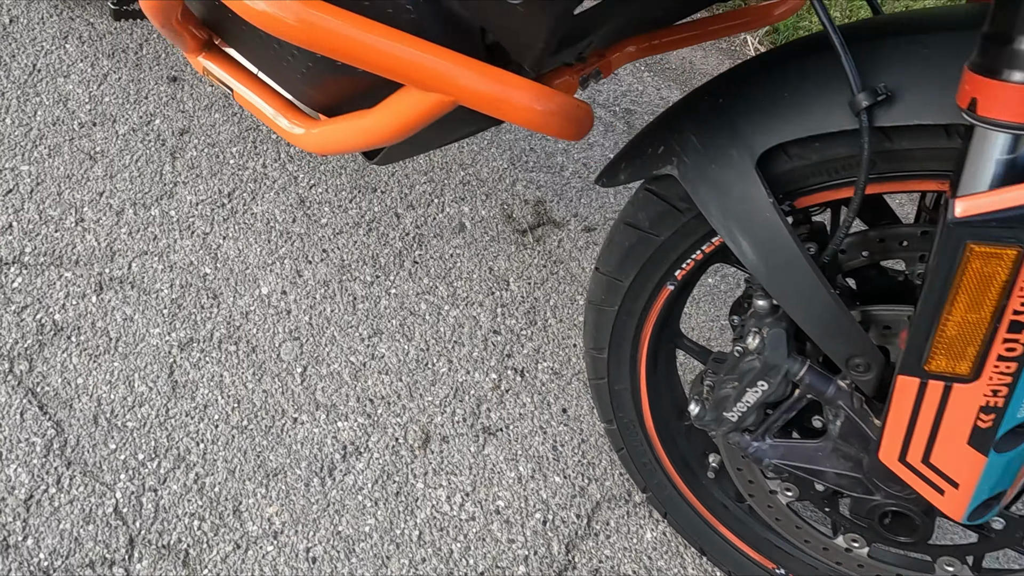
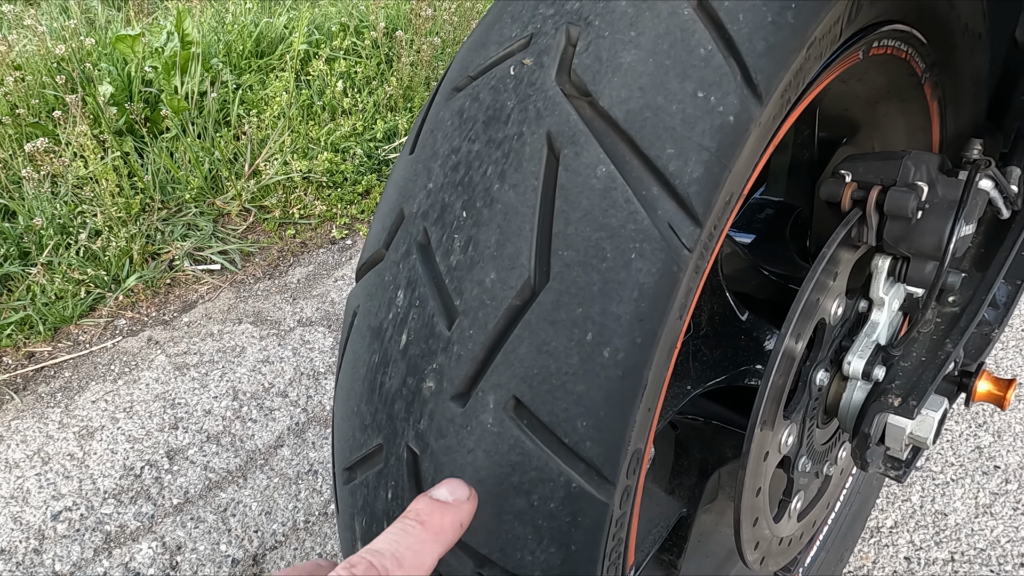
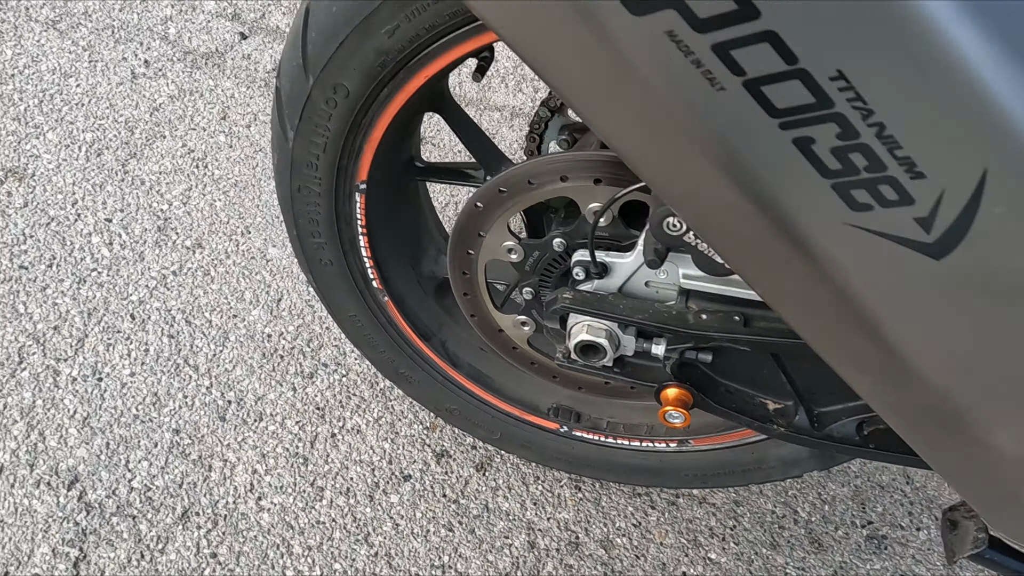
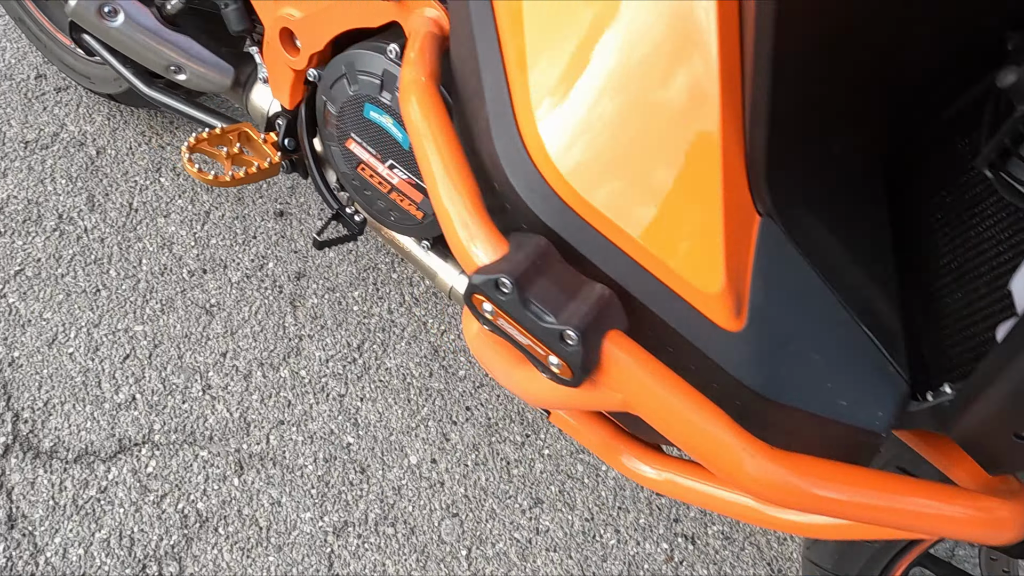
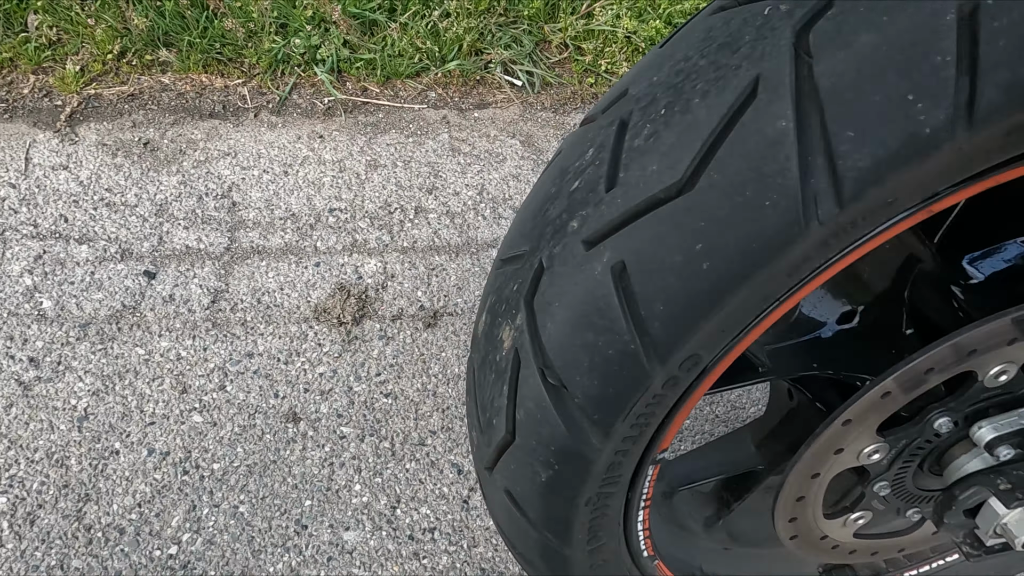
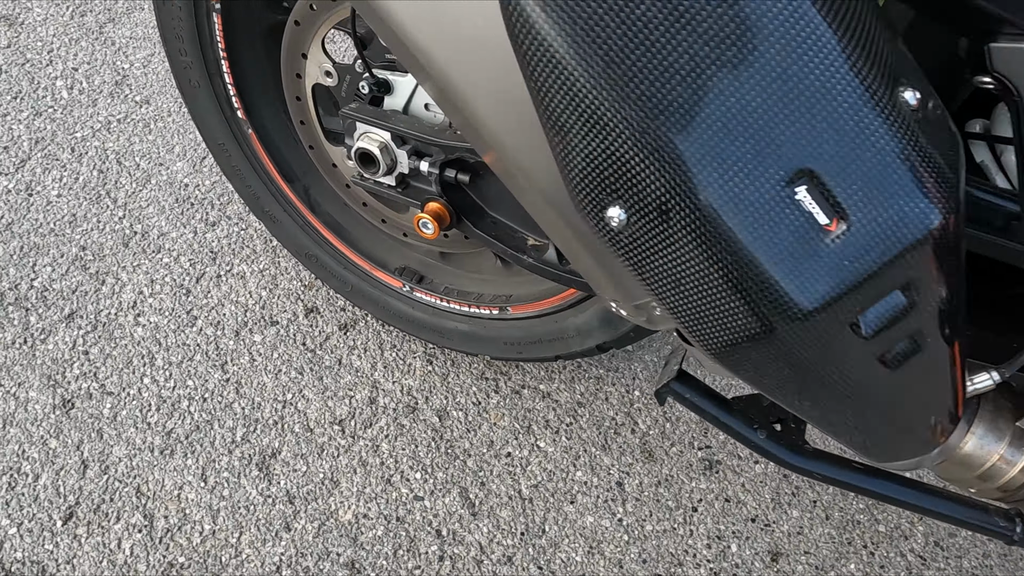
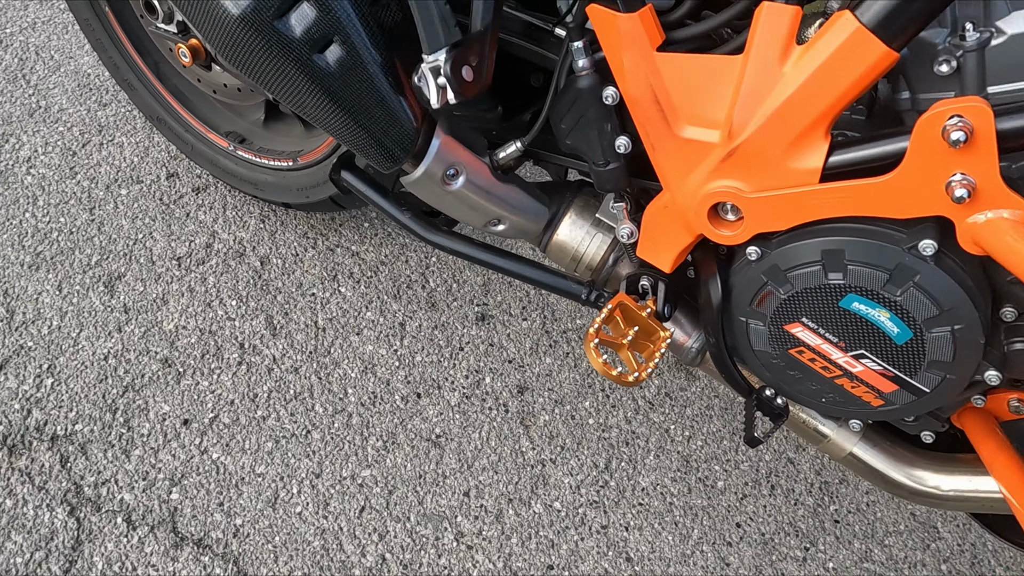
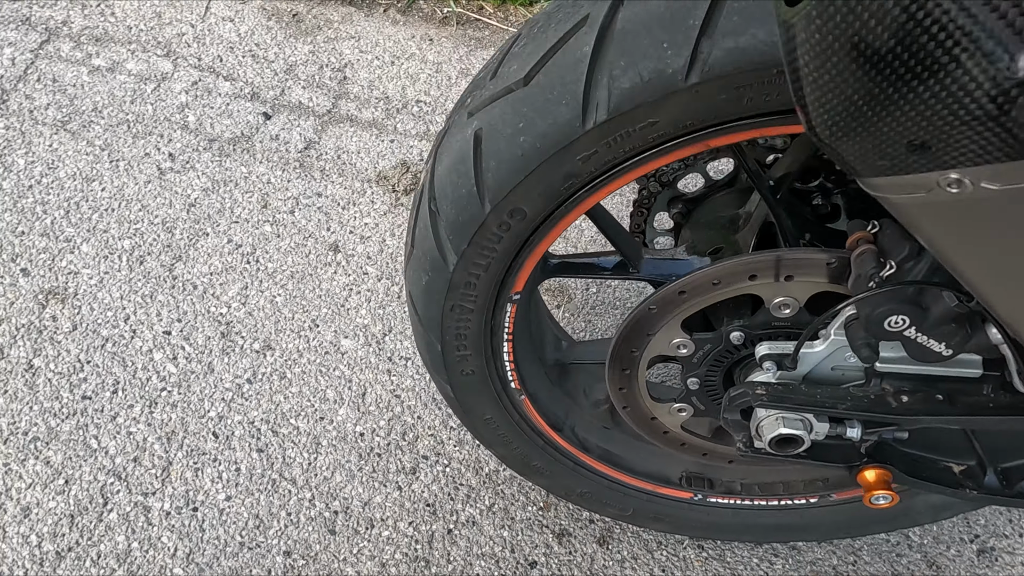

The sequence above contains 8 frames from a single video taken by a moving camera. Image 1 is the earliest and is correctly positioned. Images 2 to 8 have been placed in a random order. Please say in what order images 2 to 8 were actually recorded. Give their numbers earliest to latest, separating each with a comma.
4, 7, 6, 3, 8, 5, 2
